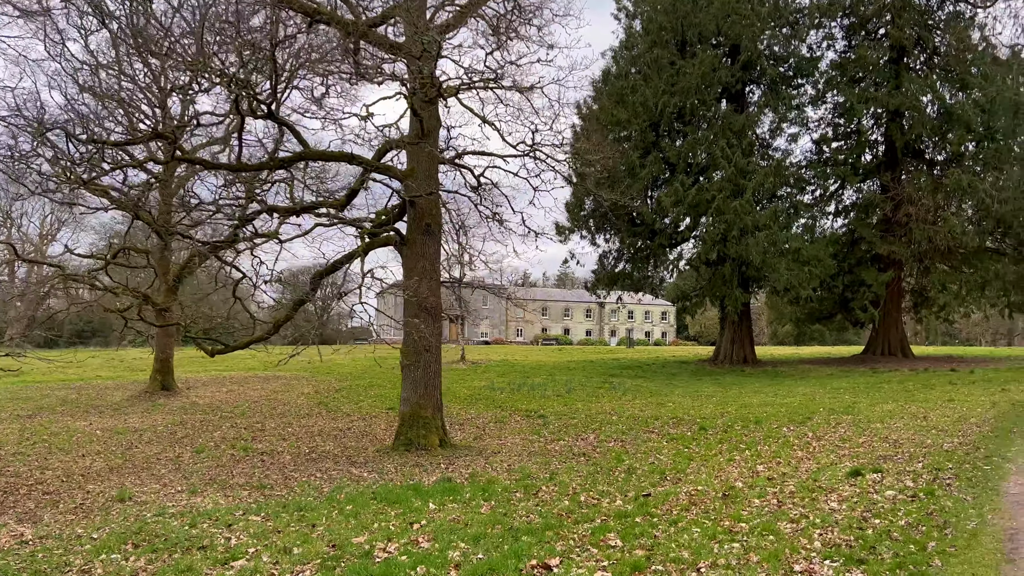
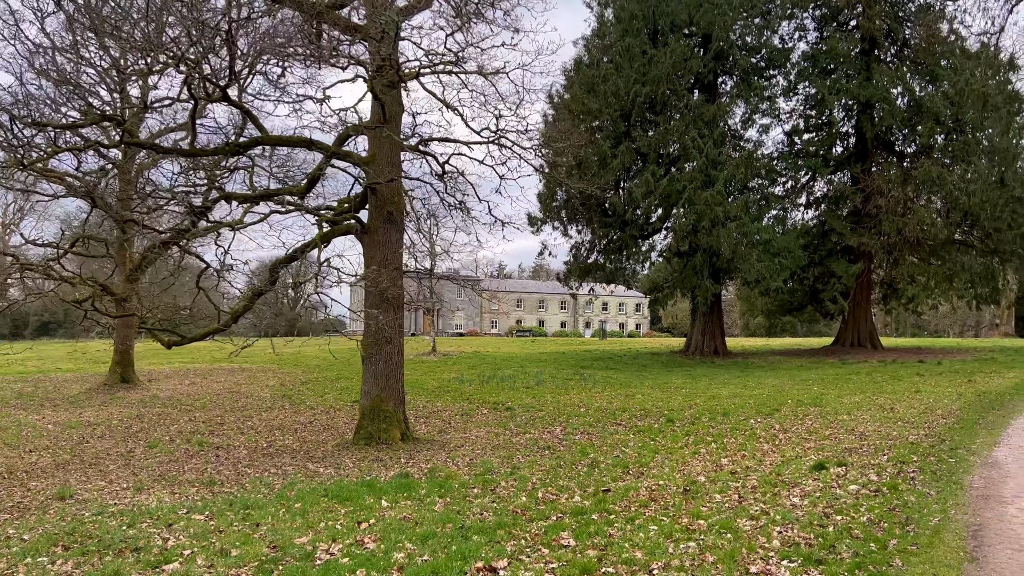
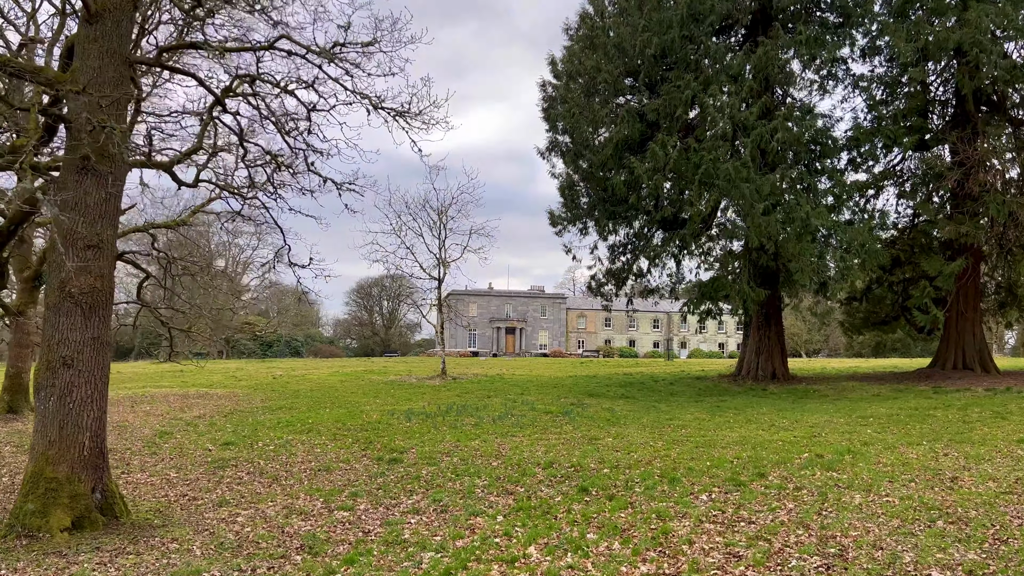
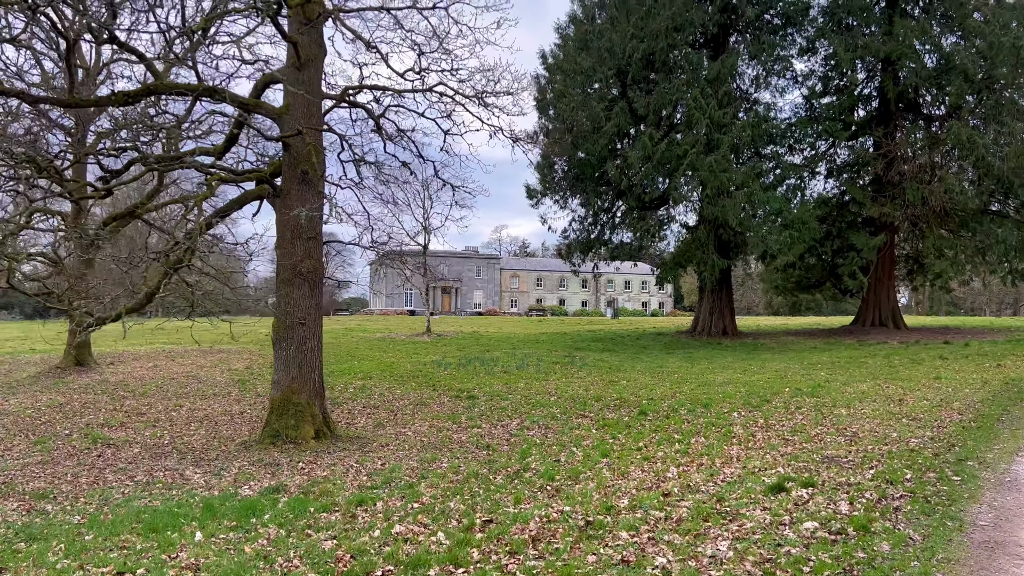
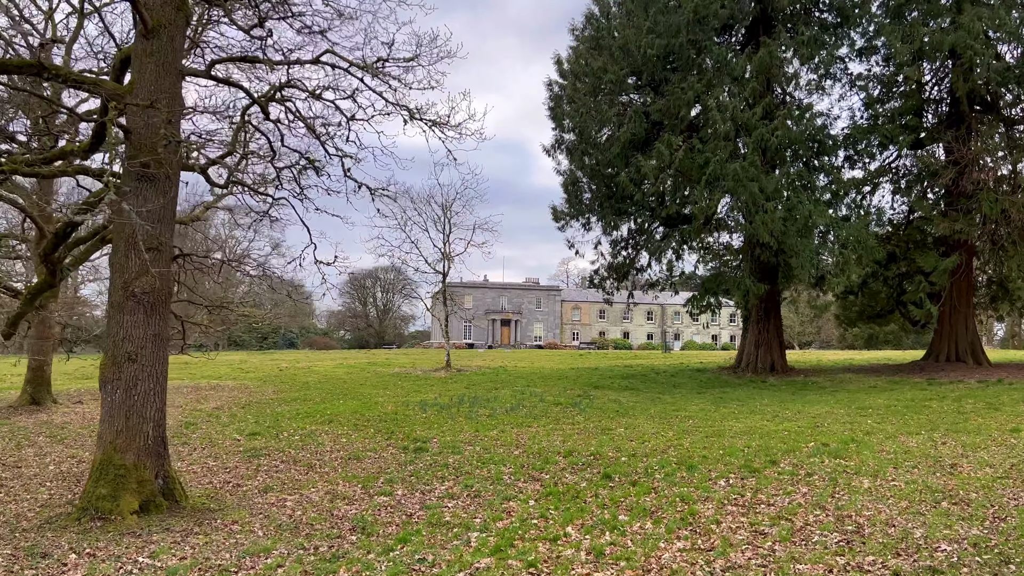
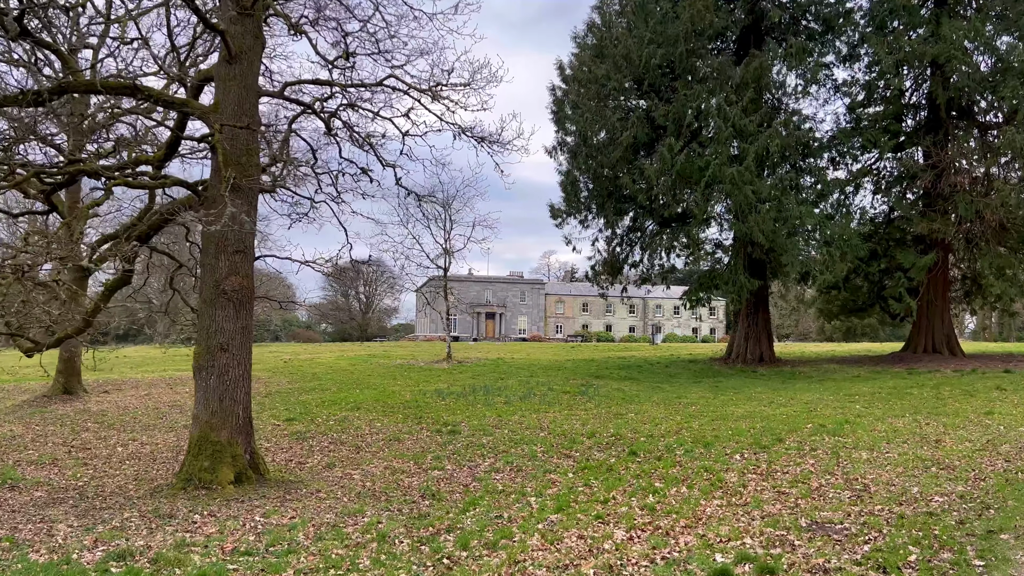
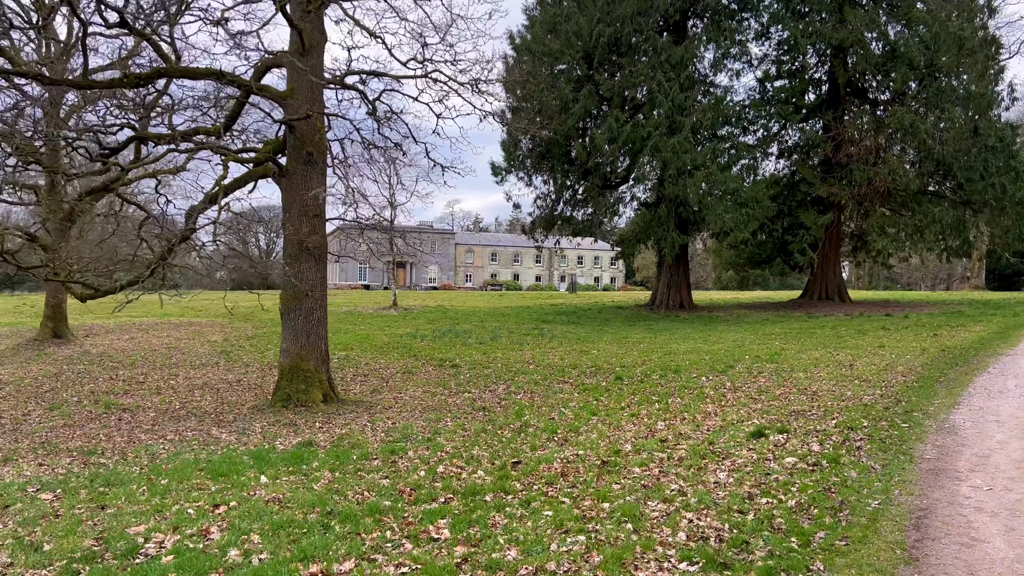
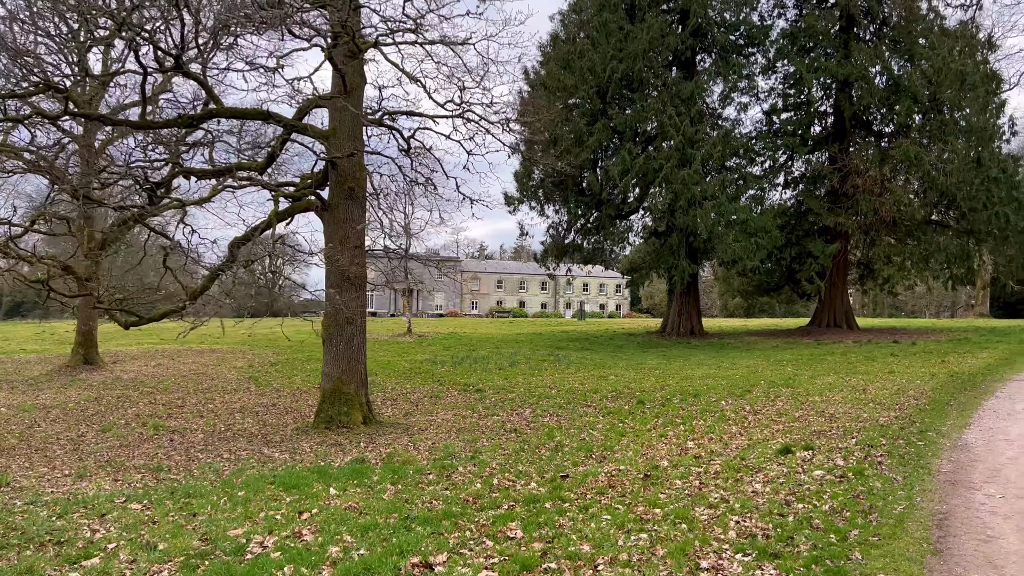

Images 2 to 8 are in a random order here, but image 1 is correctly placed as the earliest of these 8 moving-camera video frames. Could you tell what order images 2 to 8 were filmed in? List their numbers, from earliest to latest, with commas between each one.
2, 8, 7, 4, 6, 5, 3
